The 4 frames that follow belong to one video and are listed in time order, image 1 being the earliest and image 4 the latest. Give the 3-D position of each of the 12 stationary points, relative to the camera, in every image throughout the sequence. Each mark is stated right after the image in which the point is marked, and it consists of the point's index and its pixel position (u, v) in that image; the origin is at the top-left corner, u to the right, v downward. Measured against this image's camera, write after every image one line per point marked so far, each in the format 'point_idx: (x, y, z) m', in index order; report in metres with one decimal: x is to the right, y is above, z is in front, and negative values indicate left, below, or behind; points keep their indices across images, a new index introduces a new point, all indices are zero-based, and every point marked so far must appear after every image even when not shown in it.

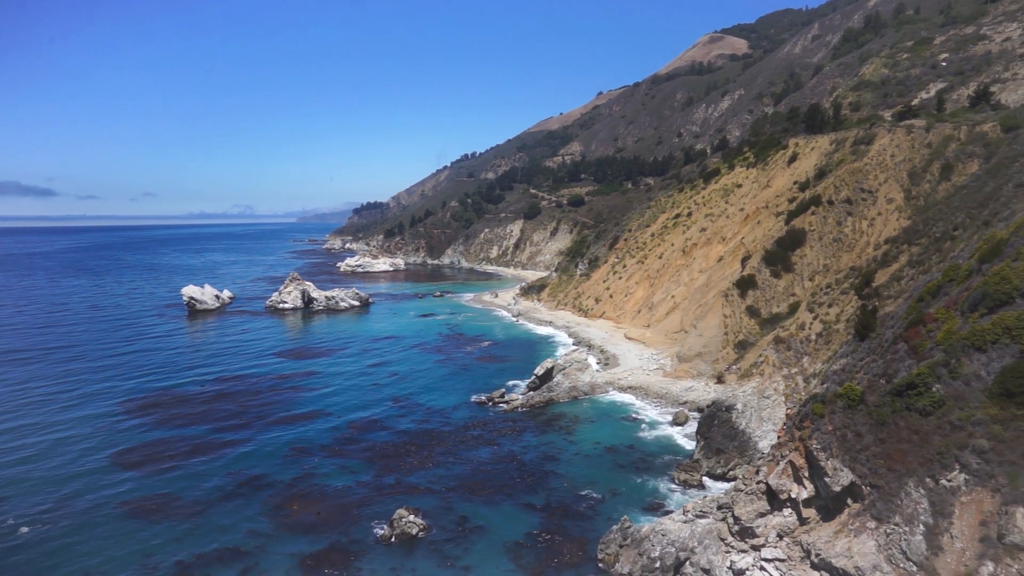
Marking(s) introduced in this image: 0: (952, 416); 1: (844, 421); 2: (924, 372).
0: (+10.5, -3.1, +13.5) m
1: (+8.9, -3.5, +15.3) m
2: (+10.6, -2.2, +14.5) m
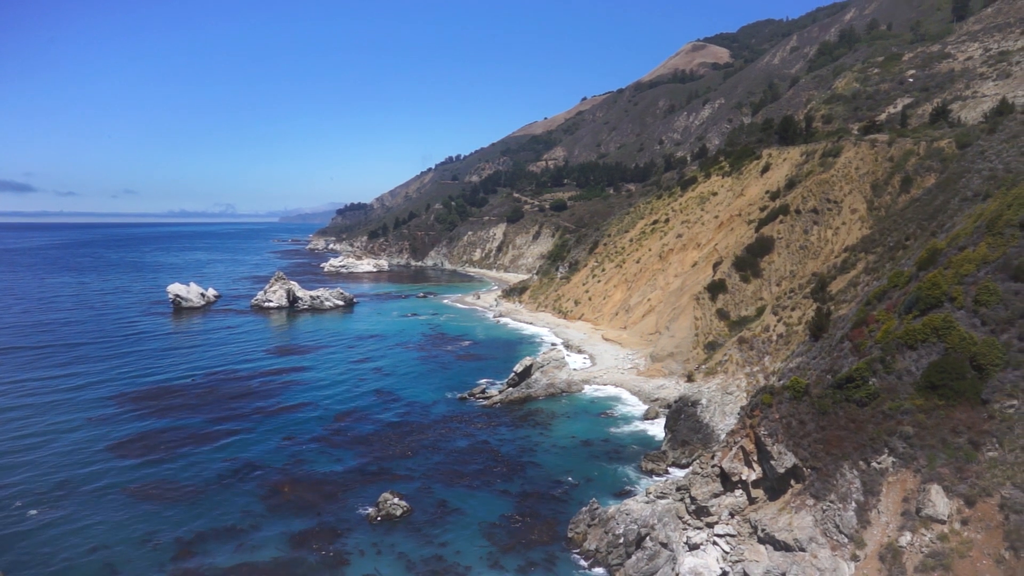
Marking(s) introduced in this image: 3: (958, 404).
0: (+10.0, -3.2, +15.1) m
1: (+8.3, -3.6, +16.9) m
2: (+10.0, -2.3, +16.1) m
3: (+11.1, -2.9, +14.0) m
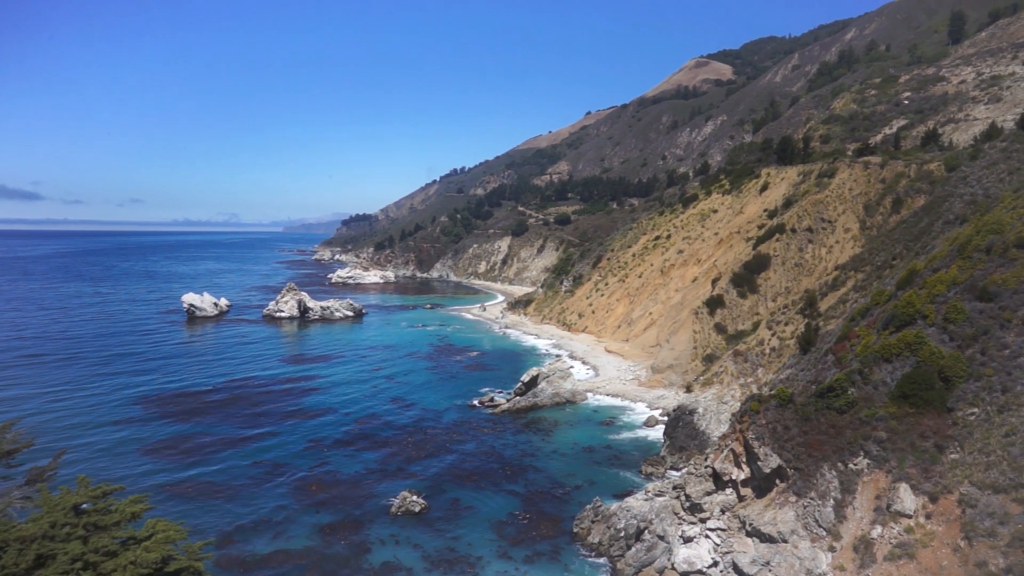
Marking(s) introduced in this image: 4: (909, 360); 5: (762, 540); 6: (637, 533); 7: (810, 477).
0: (+10.3, -3.7, +16.6) m
1: (+8.6, -4.2, +18.4) m
2: (+10.4, -2.8, +17.7) m
3: (+11.5, -3.4, +15.6) m
4: (+11.9, -2.2, +16.8) m
5: (+7.0, -7.1, +15.8) m
6: (+4.0, -7.9, +18.1) m
7: (+8.6, -5.5, +16.3) m
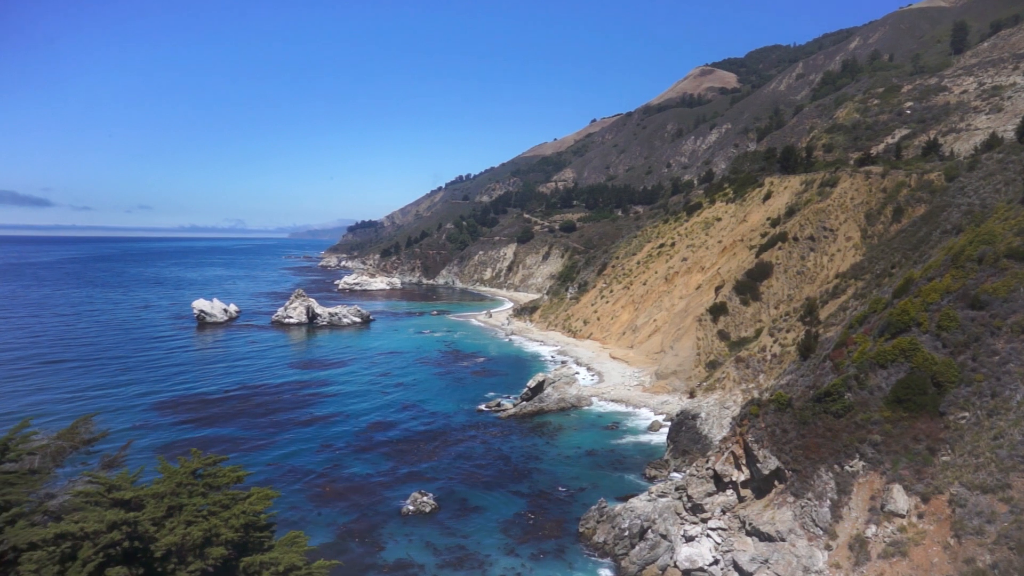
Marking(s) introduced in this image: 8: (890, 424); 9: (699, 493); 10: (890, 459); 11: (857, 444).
0: (+10.6, -4.0, +17.2) m
1: (+8.9, -4.5, +19.0) m
2: (+10.6, -3.1, +18.3) m
3: (+11.7, -3.7, +16.2) m
4: (+12.1, -2.4, +17.5) m
5: (+7.3, -7.3, +16.4) m
6: (+4.3, -8.2, +18.7) m
7: (+8.9, -5.7, +16.9) m
8: (+11.1, -4.0, +16.5) m
9: (+6.5, -7.1, +19.4) m
10: (+10.6, -4.8, +15.7) m
11: (+10.2, -4.6, +16.6) m
